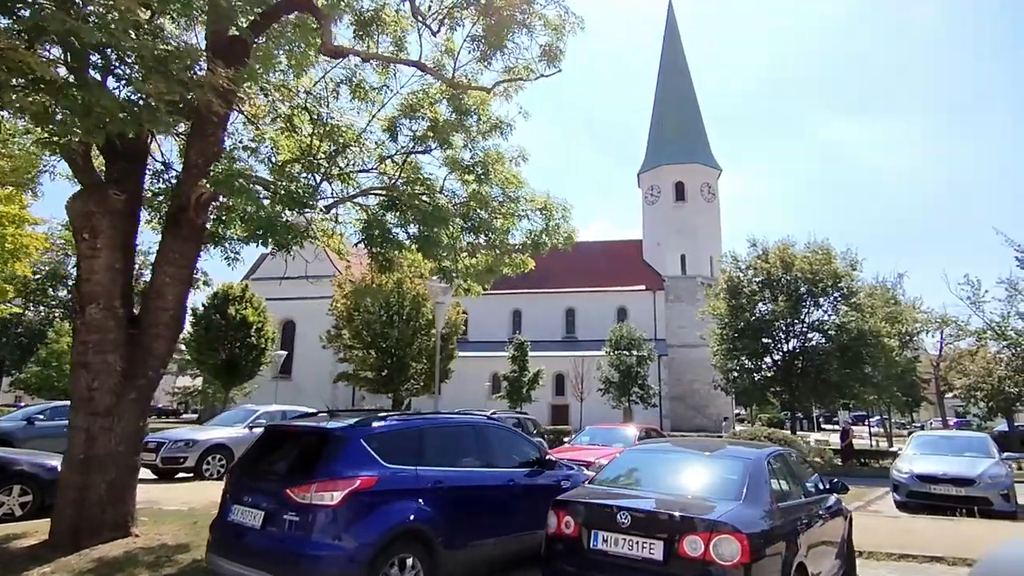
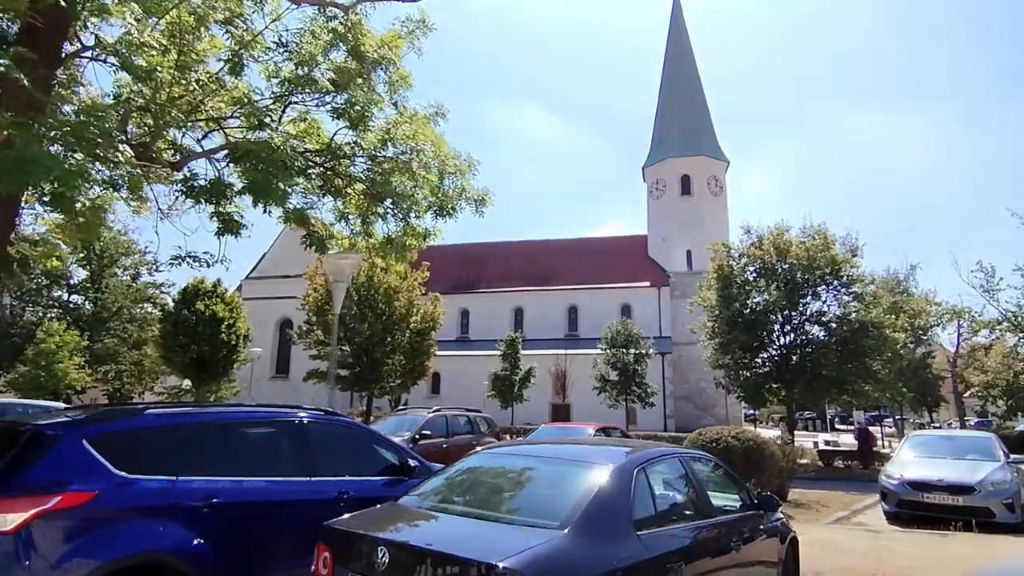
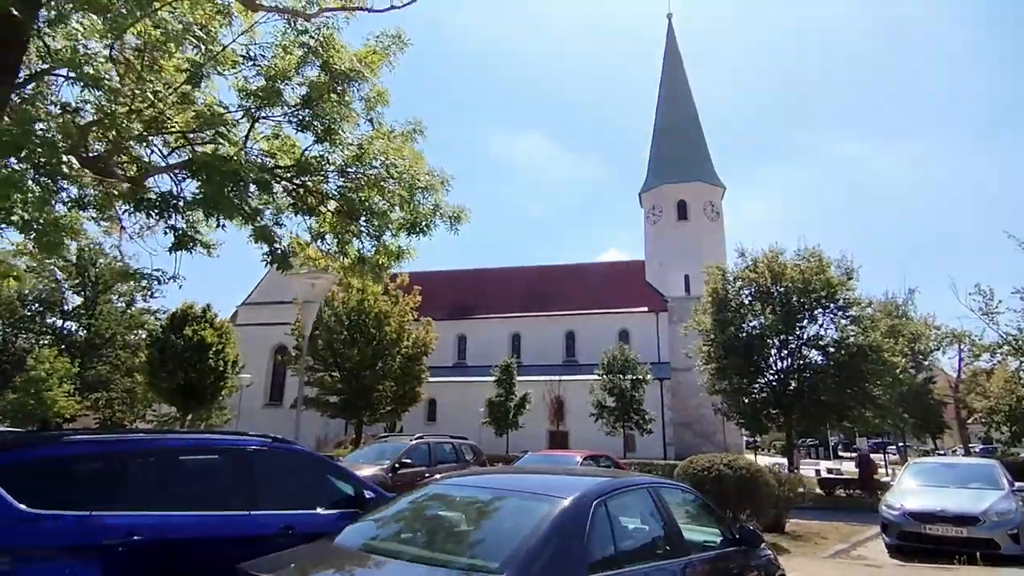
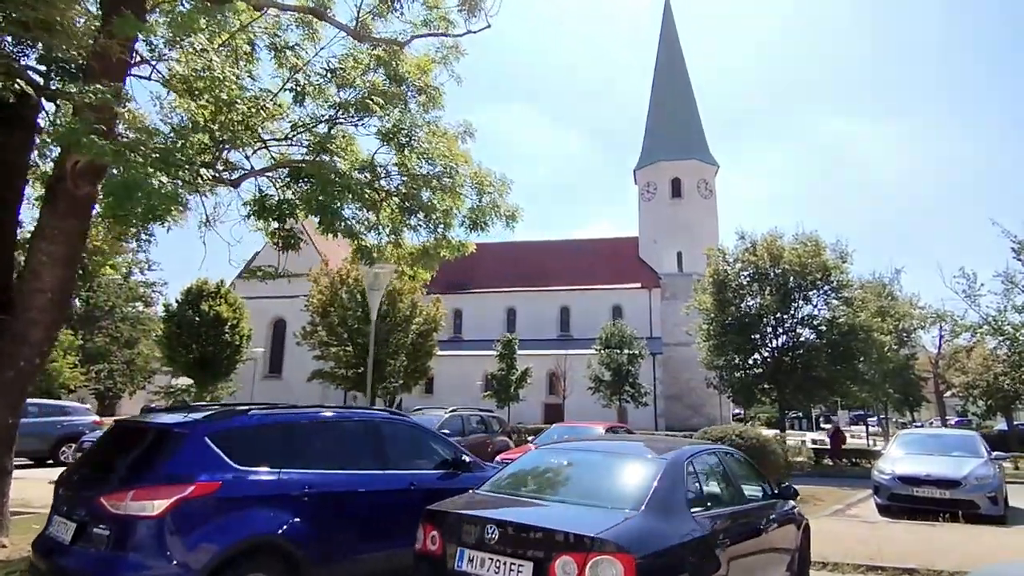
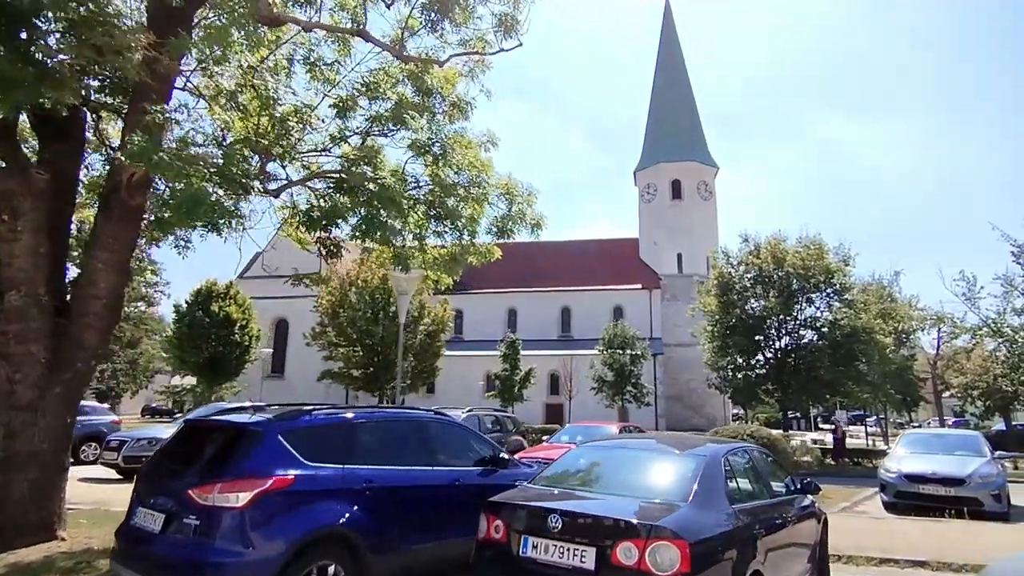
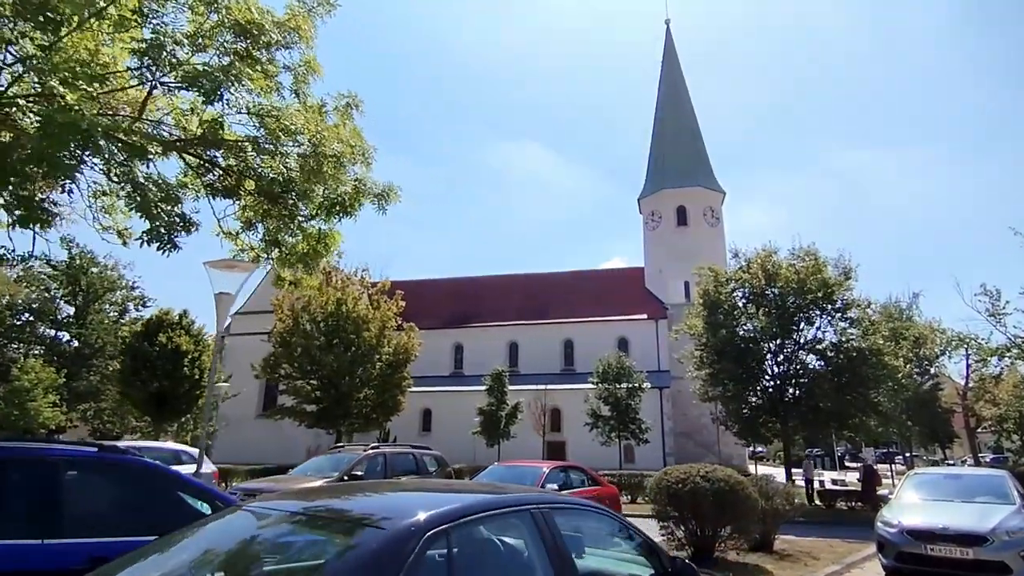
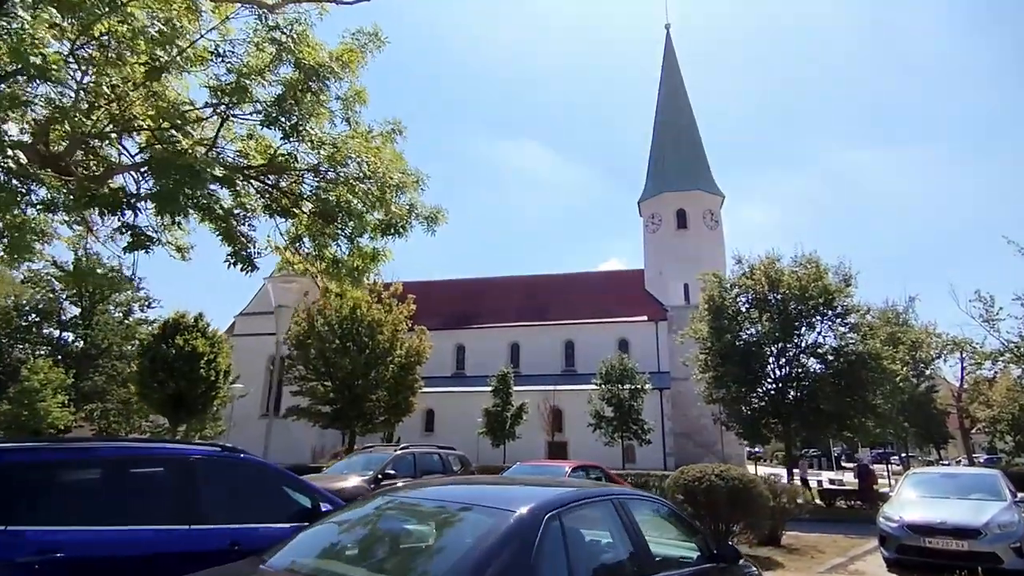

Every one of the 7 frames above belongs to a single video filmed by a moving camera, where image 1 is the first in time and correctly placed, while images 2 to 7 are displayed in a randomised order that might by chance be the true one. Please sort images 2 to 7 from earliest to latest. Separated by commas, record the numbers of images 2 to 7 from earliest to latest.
5, 4, 2, 3, 7, 6
